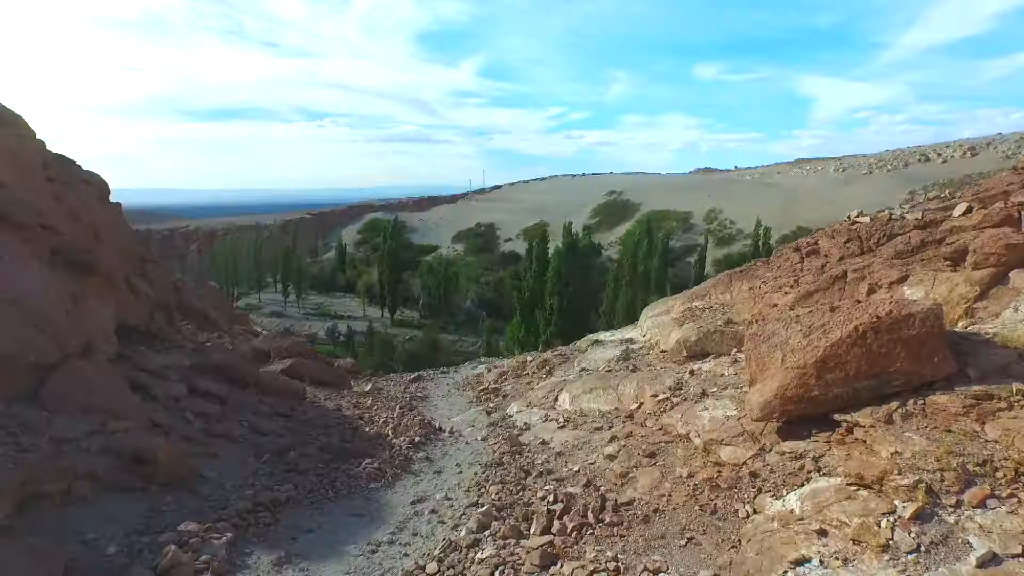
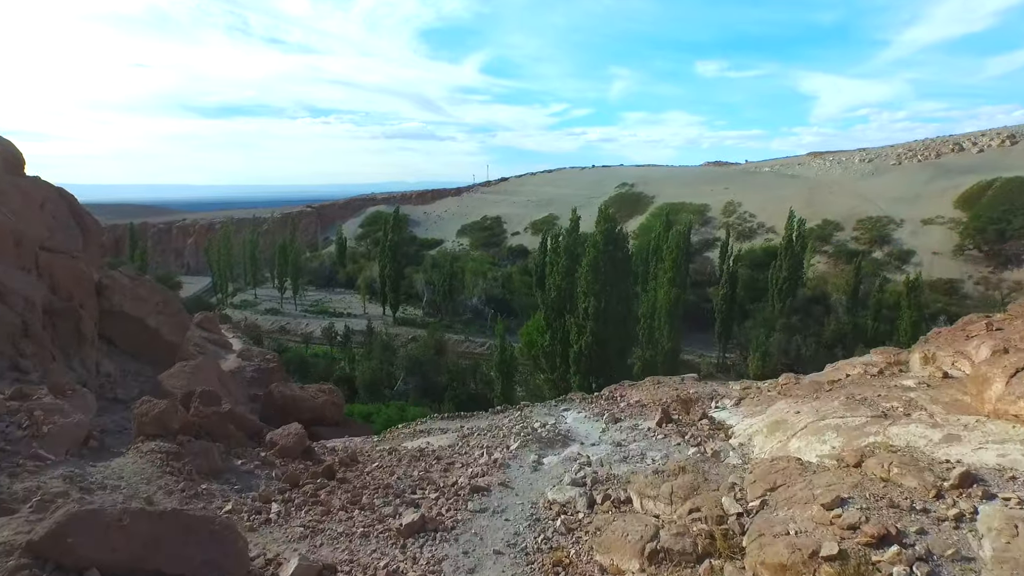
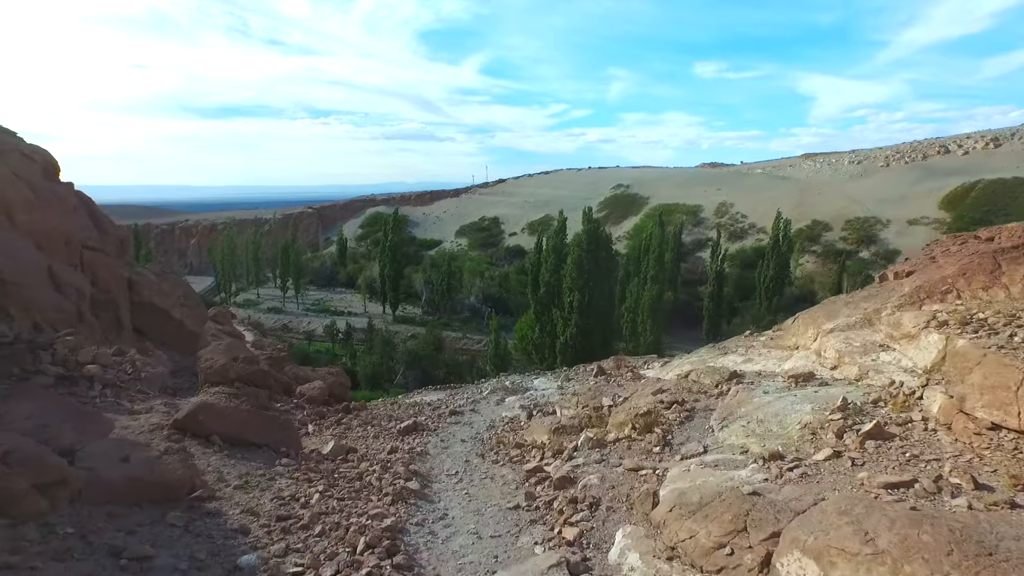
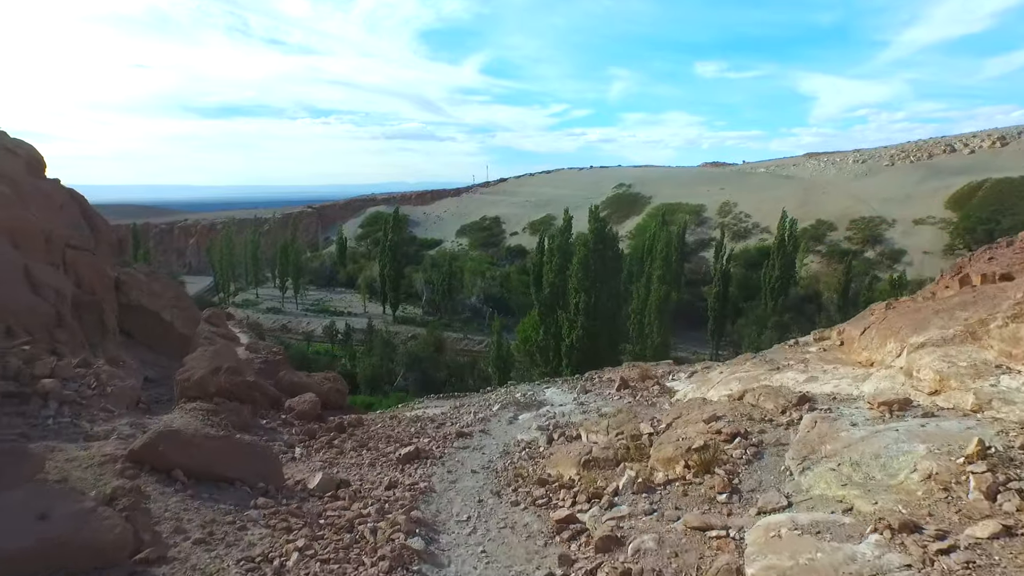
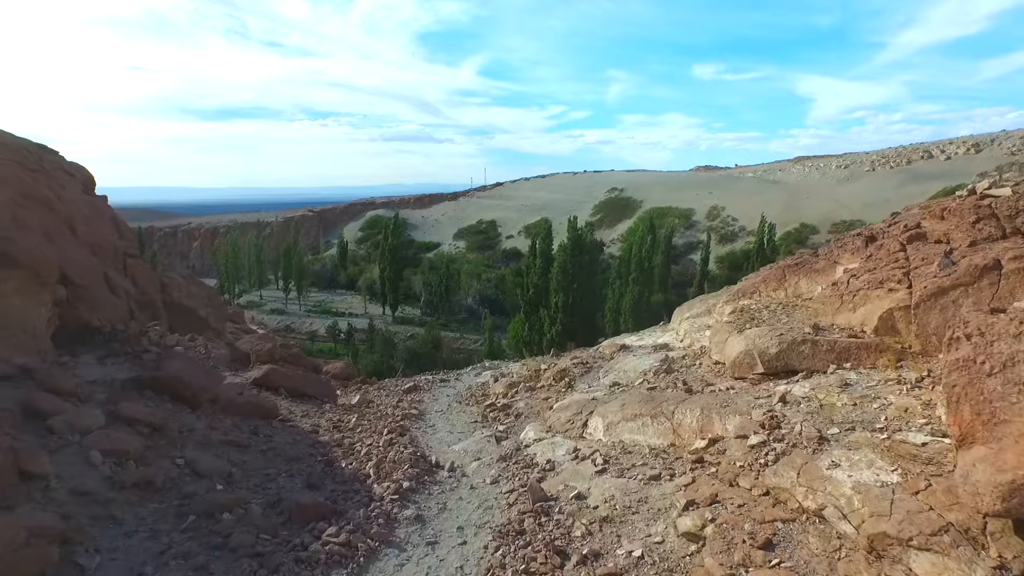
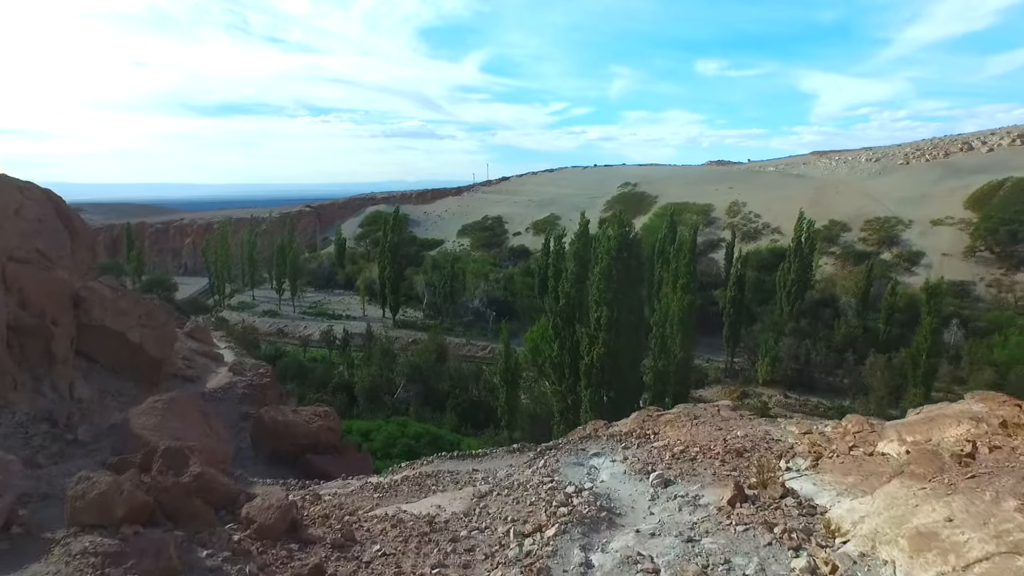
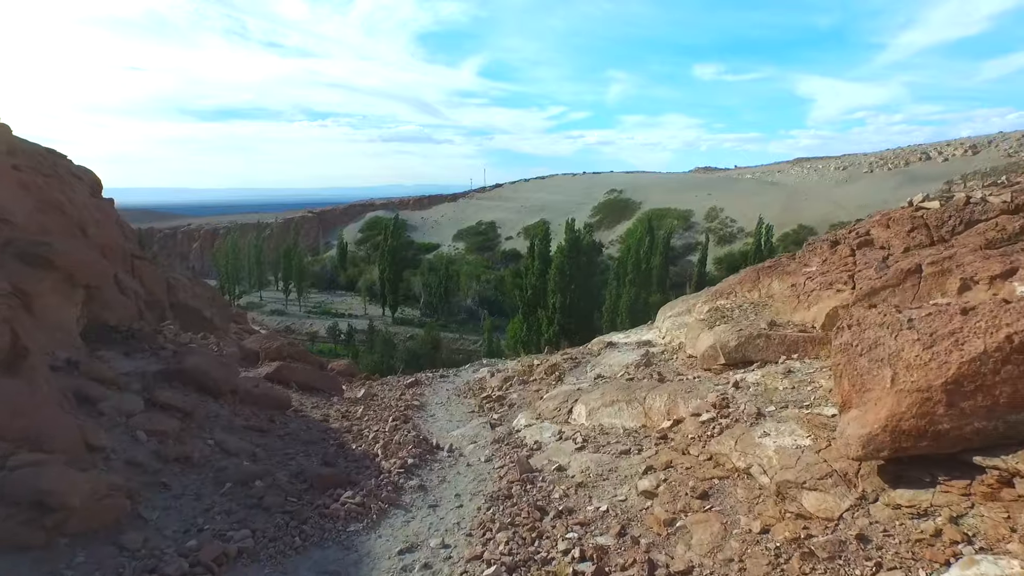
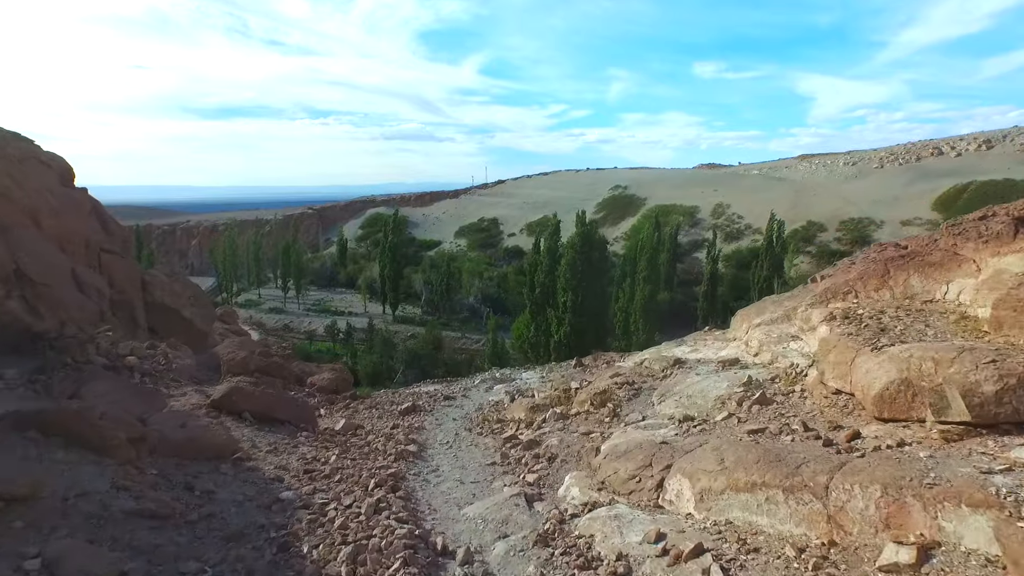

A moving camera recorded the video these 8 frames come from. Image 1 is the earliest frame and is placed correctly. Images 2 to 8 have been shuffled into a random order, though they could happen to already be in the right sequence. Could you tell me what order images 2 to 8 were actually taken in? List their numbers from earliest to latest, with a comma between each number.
7, 5, 8, 3, 4, 2, 6
